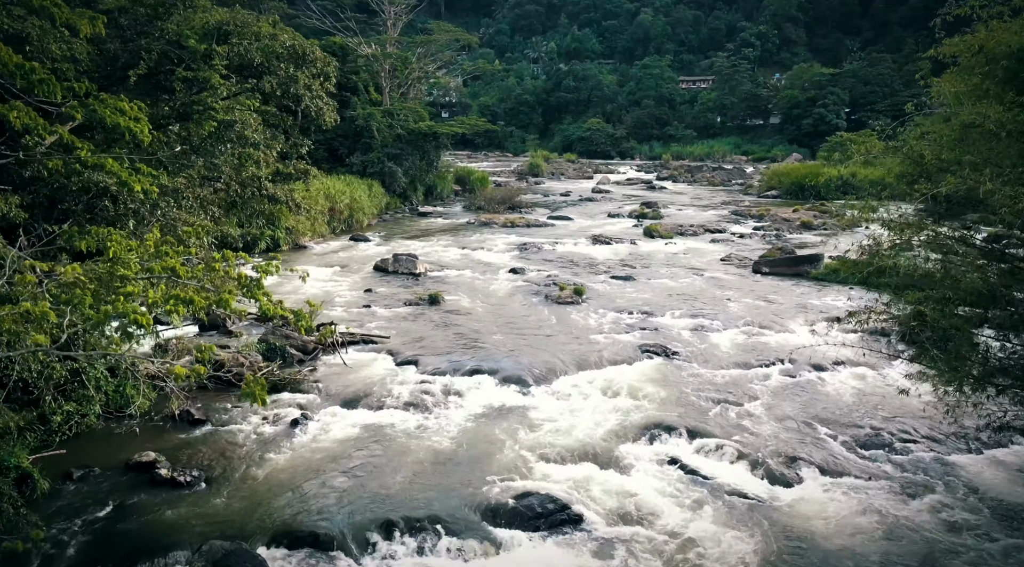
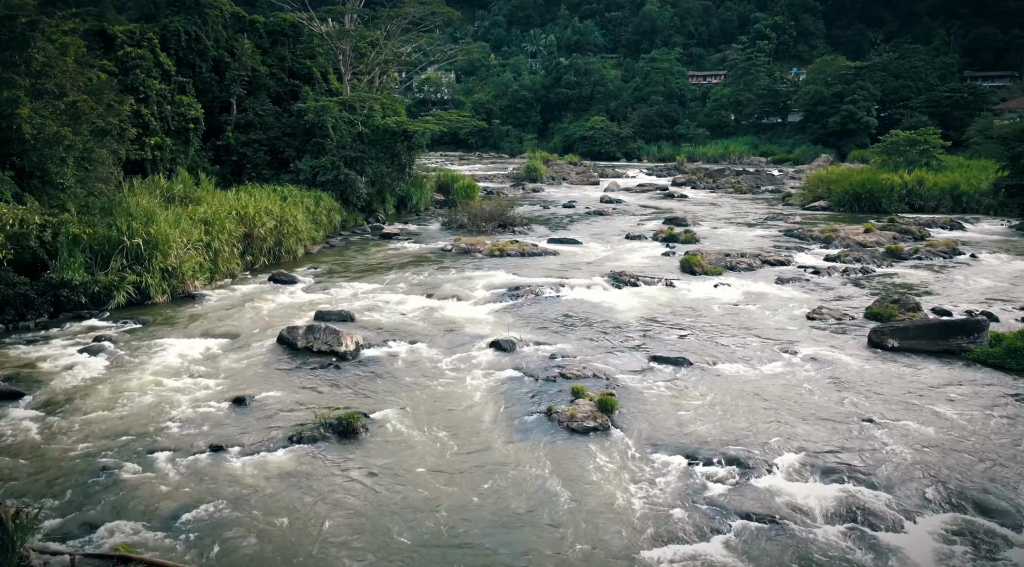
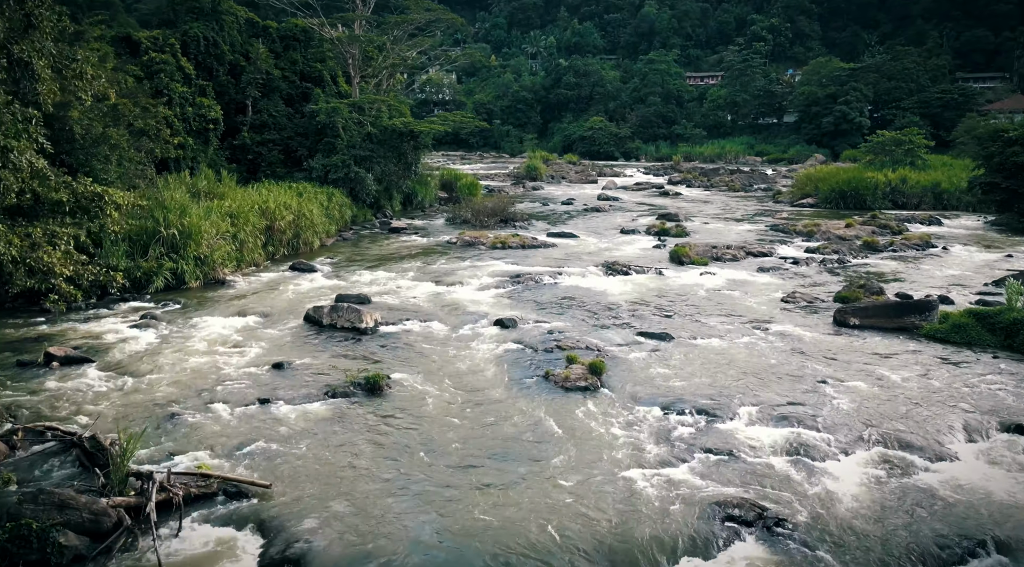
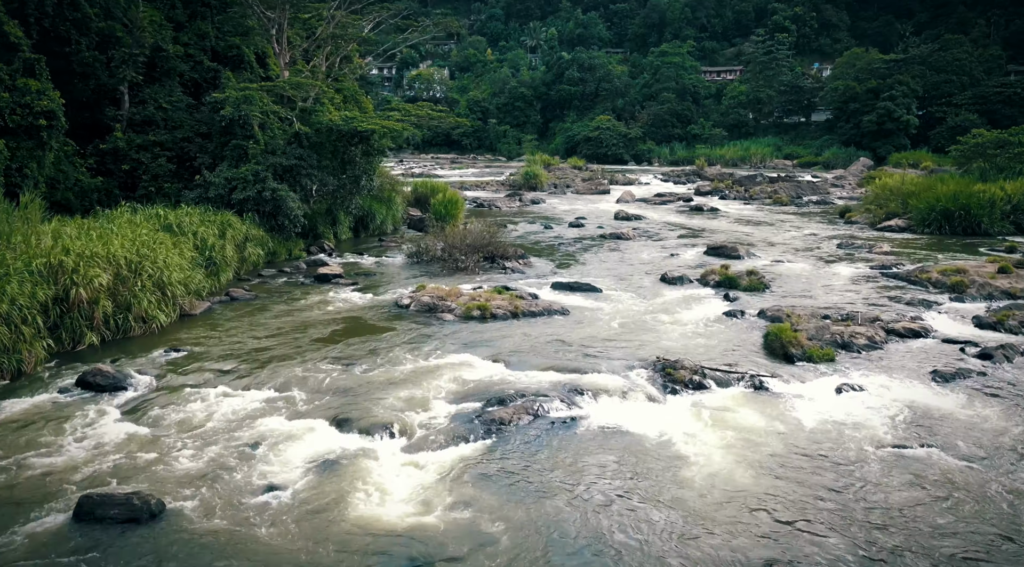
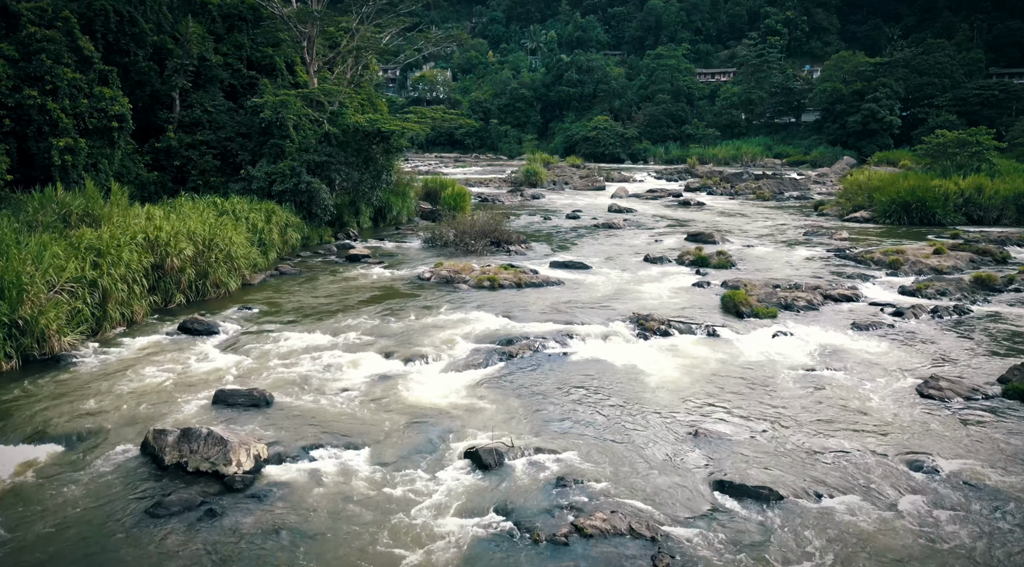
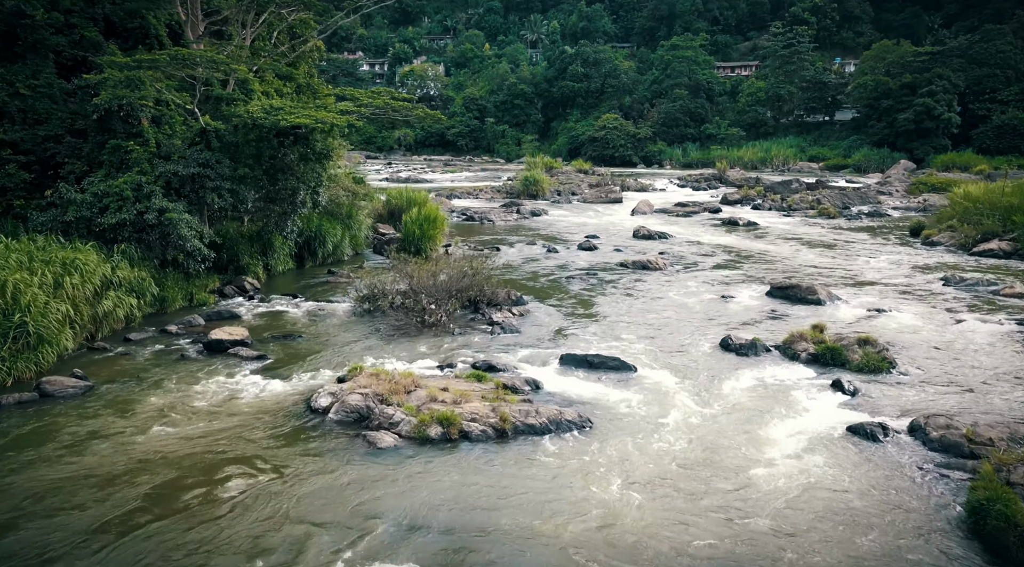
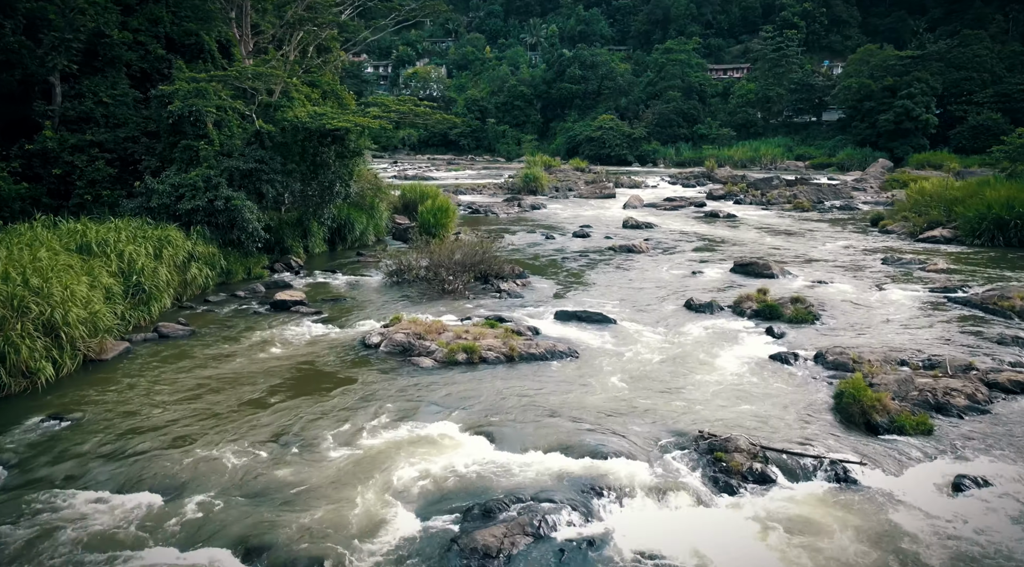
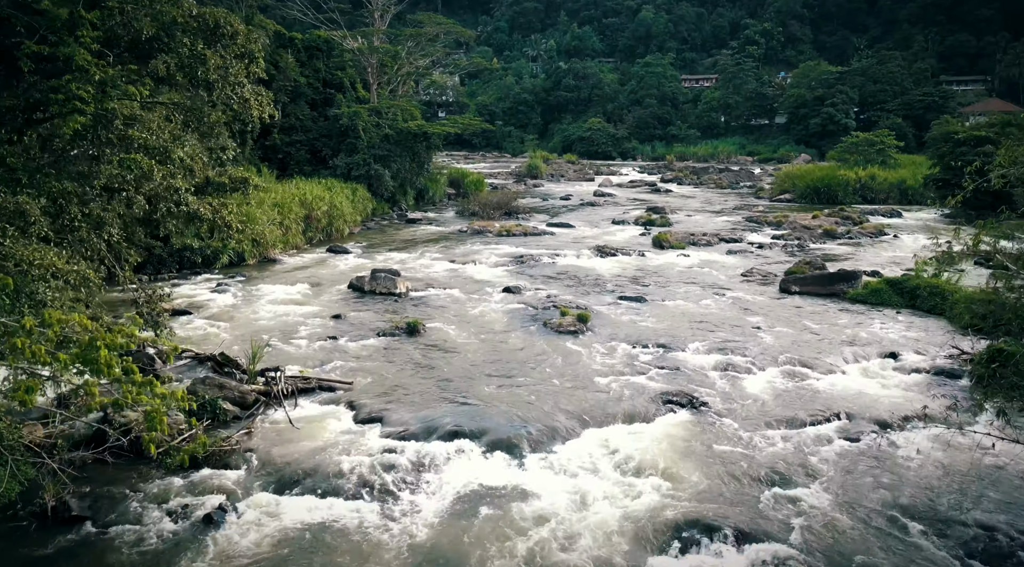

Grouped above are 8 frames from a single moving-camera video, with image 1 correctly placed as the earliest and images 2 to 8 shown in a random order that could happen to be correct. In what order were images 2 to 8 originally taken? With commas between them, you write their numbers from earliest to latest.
8, 3, 2, 5, 4, 7, 6
